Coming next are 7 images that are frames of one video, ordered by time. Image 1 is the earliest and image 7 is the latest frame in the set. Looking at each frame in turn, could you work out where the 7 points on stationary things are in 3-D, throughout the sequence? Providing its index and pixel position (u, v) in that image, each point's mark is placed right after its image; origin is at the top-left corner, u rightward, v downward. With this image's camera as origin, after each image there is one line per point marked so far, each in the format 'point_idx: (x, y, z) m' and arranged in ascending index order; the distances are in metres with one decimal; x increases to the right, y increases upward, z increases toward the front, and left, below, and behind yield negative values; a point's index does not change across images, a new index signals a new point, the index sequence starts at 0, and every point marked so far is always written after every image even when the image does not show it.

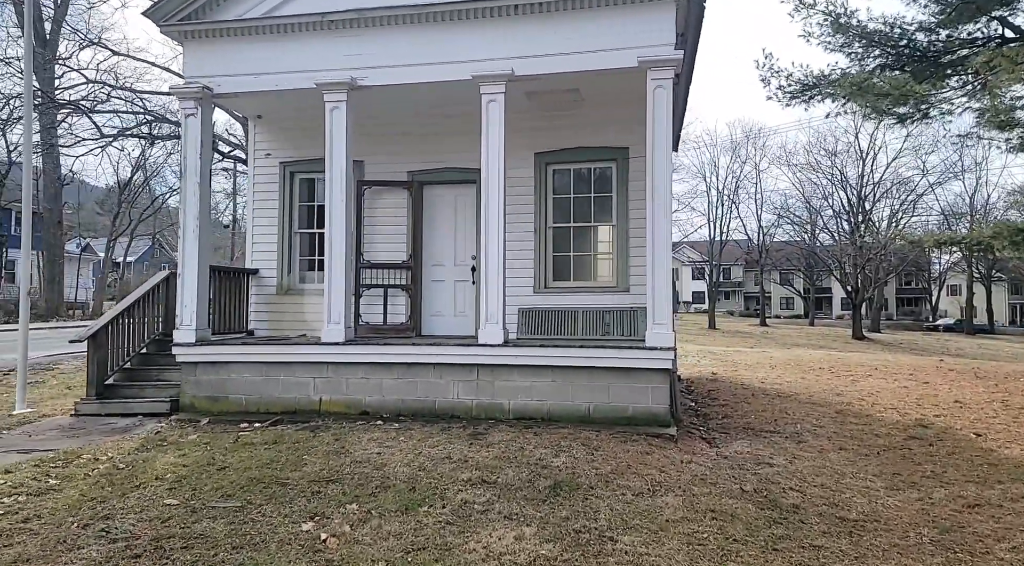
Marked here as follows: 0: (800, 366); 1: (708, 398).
0: (+6.1, -1.7, +14.9) m
1: (+2.5, -1.5, +9.1) m
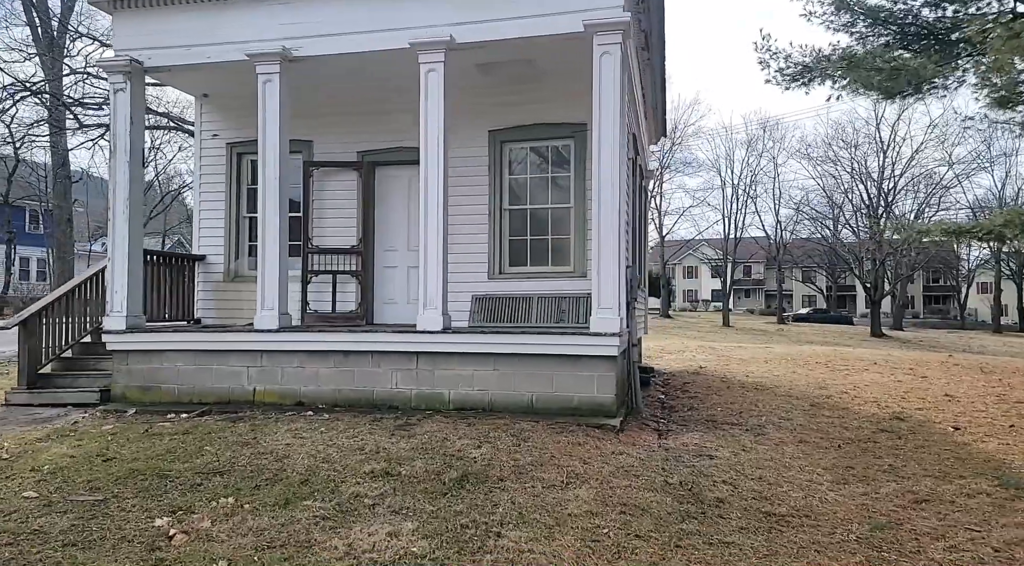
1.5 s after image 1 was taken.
0: (+5.8, -1.6, +14.4) m
1: (+2.0, -1.3, +8.7) m
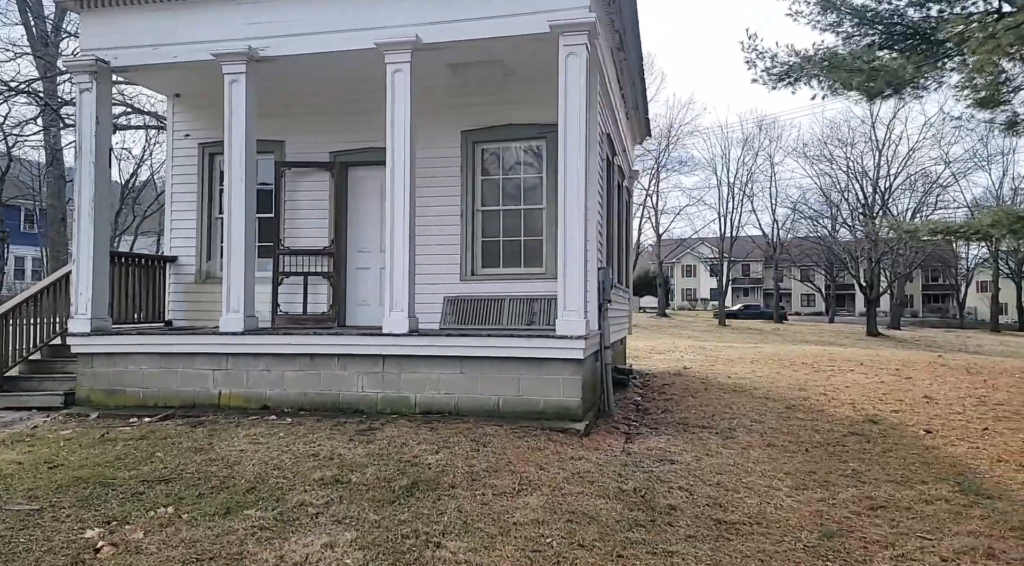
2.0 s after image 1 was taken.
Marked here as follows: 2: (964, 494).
0: (+5.5, -1.6, +14.3) m
1: (+1.8, -1.3, +8.6) m
2: (+2.9, -1.4, +4.6) m
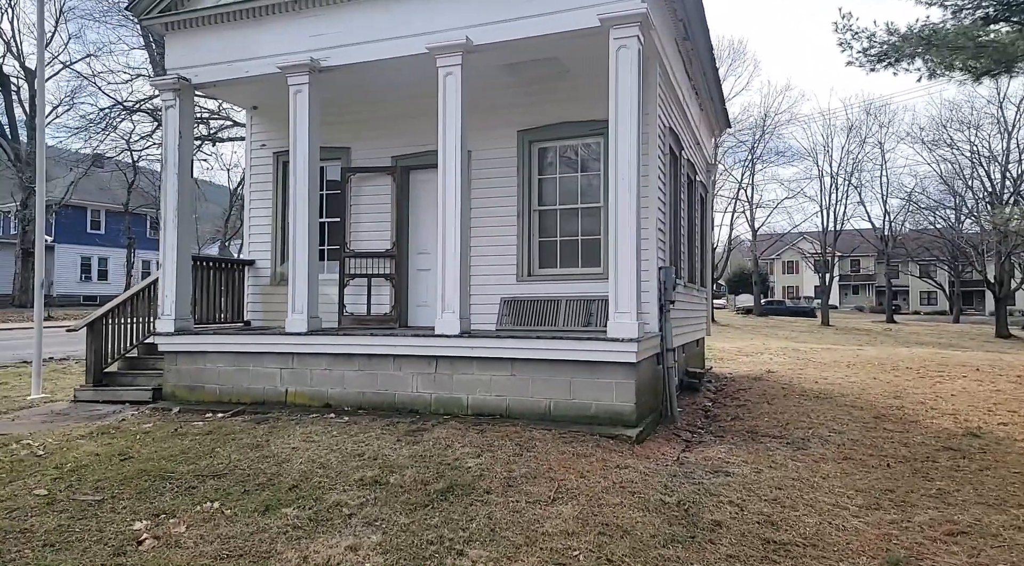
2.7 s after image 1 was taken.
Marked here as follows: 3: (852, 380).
0: (+7.0, -1.5, +13.4) m
1: (+2.5, -1.3, +8.2) m
2: (+3.2, -1.4, +4.2) m
3: (+4.9, -1.4, +10.4) m
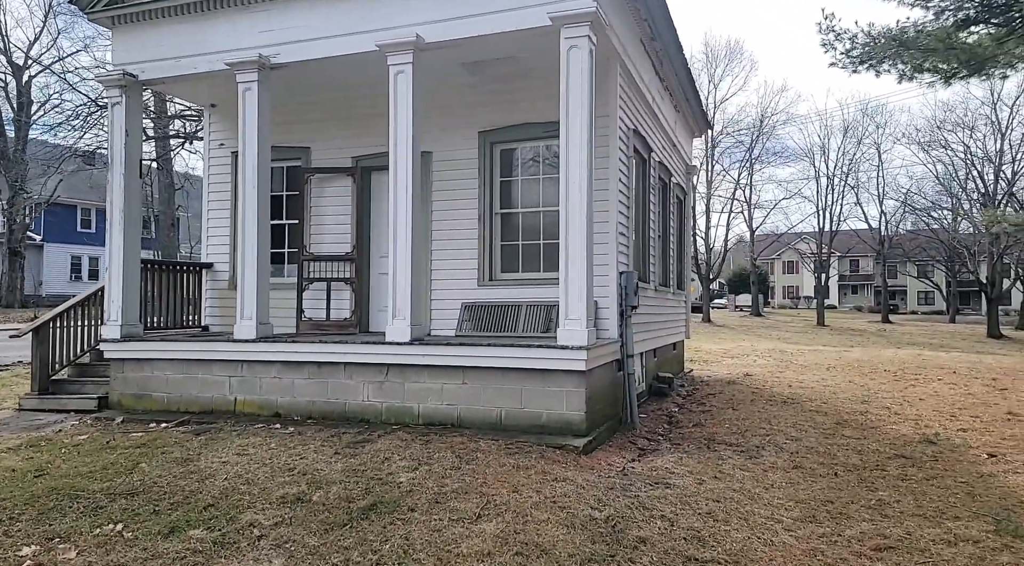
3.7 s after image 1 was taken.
0: (+6.6, -1.6, +13.2) m
1: (+2.1, -1.4, +8.0) m
2: (+2.7, -1.4, +4.0) m
3: (+4.5, -1.4, +10.2) m
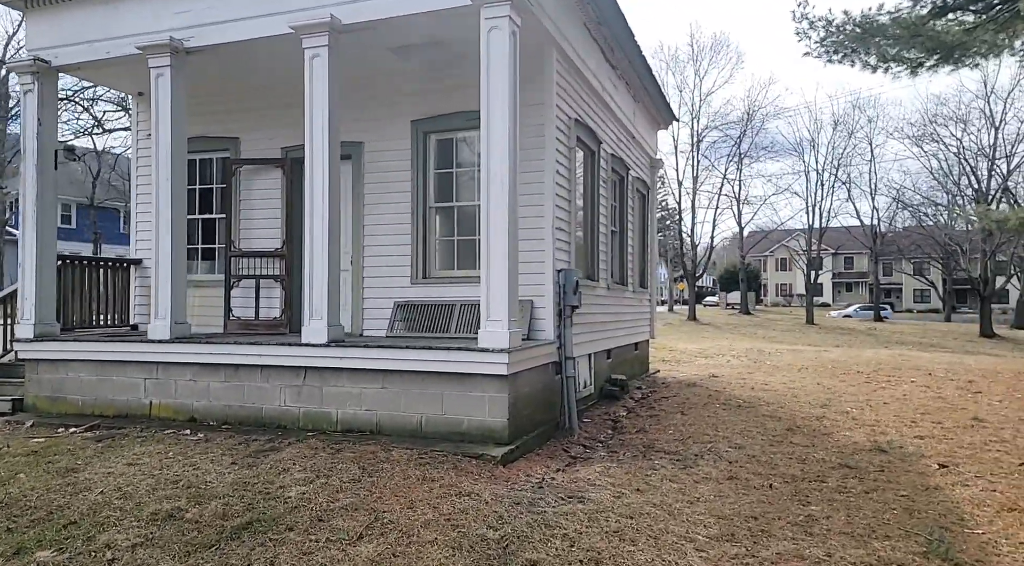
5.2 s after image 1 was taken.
0: (+5.9, -1.5, +12.9) m
1: (+1.5, -1.3, +7.7) m
2: (+2.1, -1.4, +3.6) m
3: (+3.9, -1.4, +9.8) m
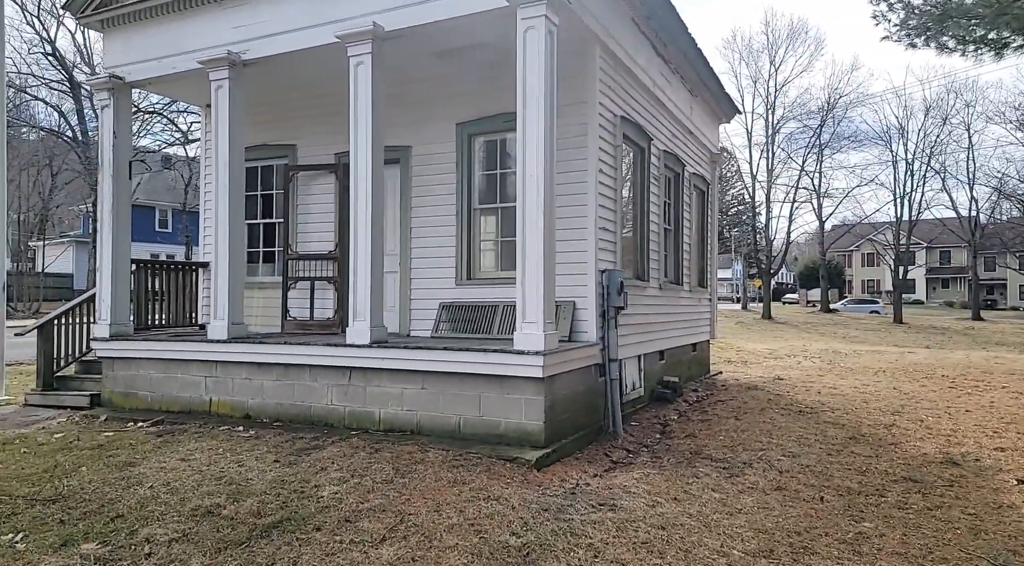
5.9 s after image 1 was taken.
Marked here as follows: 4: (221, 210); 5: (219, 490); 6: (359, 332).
0: (+7.0, -1.5, +12.2) m
1: (+2.0, -1.3, +7.5) m
2: (+2.2, -1.4, +3.4) m
3: (+4.6, -1.4, +9.4) m
4: (-2.7, +0.7, +6.6) m
5: (-1.8, -1.3, +4.4) m
6: (-1.3, -0.4, +5.9) m
